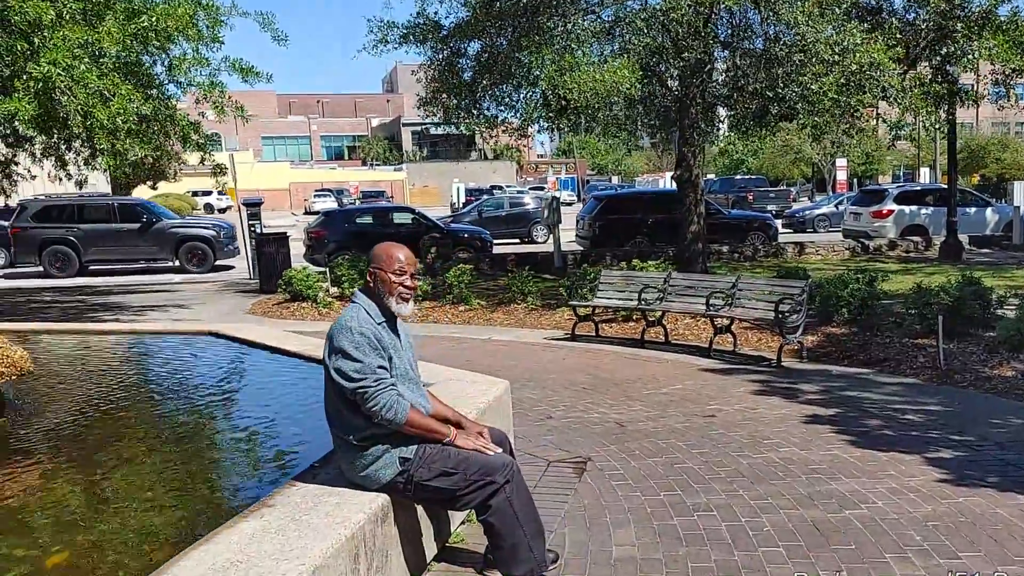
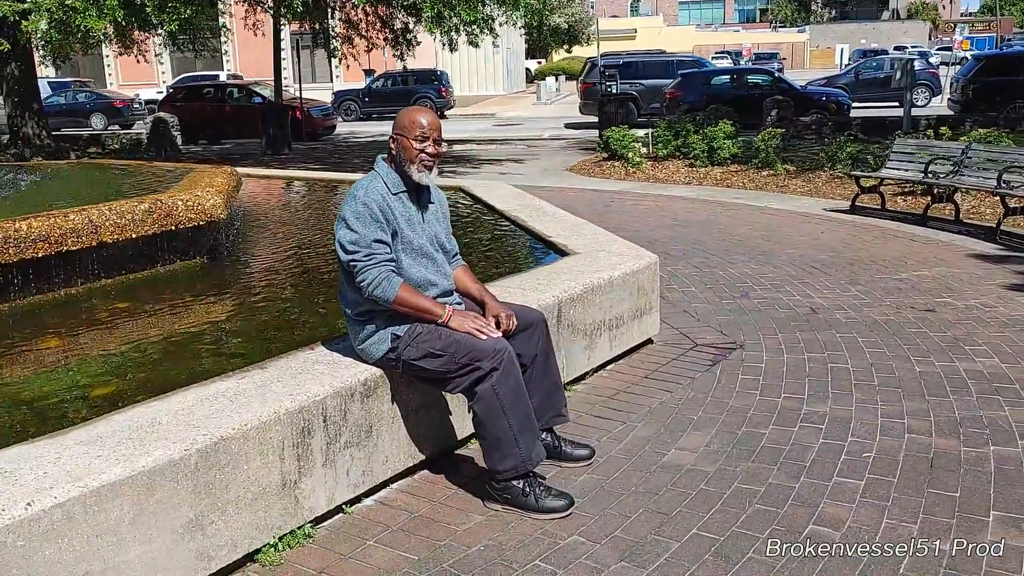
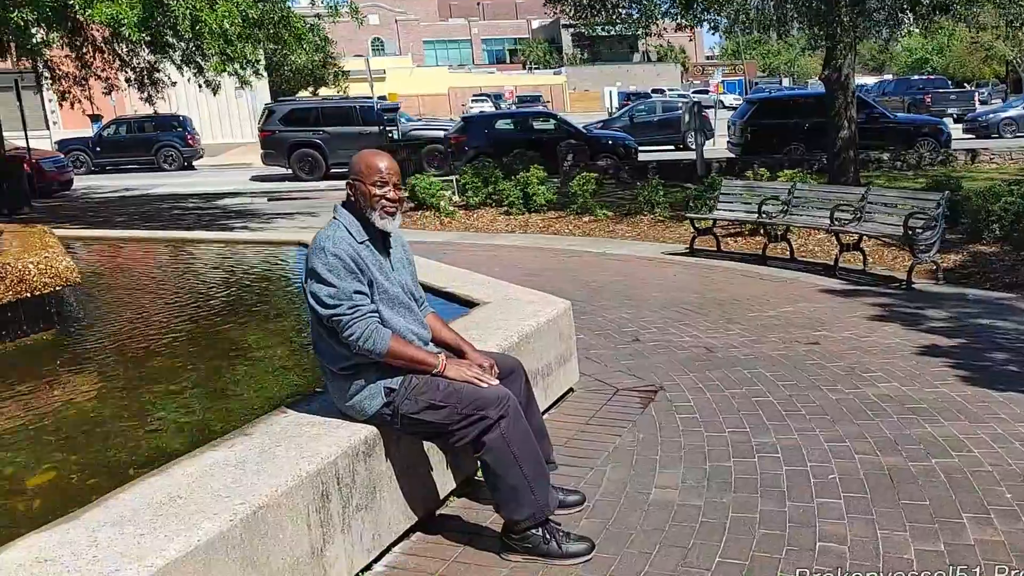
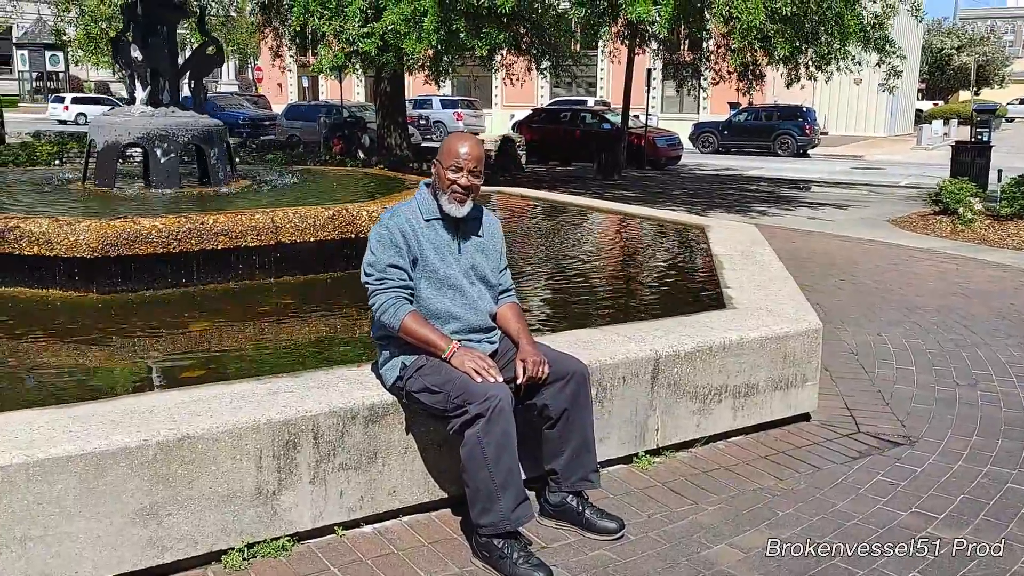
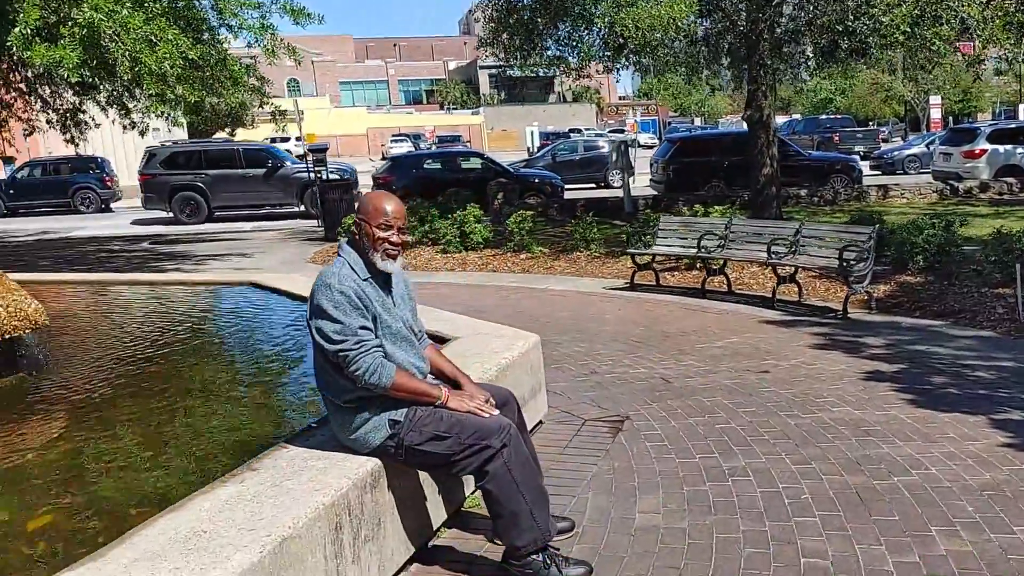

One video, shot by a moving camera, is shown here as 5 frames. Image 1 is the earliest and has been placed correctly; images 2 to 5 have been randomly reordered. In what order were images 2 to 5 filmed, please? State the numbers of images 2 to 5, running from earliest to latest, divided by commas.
5, 3, 2, 4
